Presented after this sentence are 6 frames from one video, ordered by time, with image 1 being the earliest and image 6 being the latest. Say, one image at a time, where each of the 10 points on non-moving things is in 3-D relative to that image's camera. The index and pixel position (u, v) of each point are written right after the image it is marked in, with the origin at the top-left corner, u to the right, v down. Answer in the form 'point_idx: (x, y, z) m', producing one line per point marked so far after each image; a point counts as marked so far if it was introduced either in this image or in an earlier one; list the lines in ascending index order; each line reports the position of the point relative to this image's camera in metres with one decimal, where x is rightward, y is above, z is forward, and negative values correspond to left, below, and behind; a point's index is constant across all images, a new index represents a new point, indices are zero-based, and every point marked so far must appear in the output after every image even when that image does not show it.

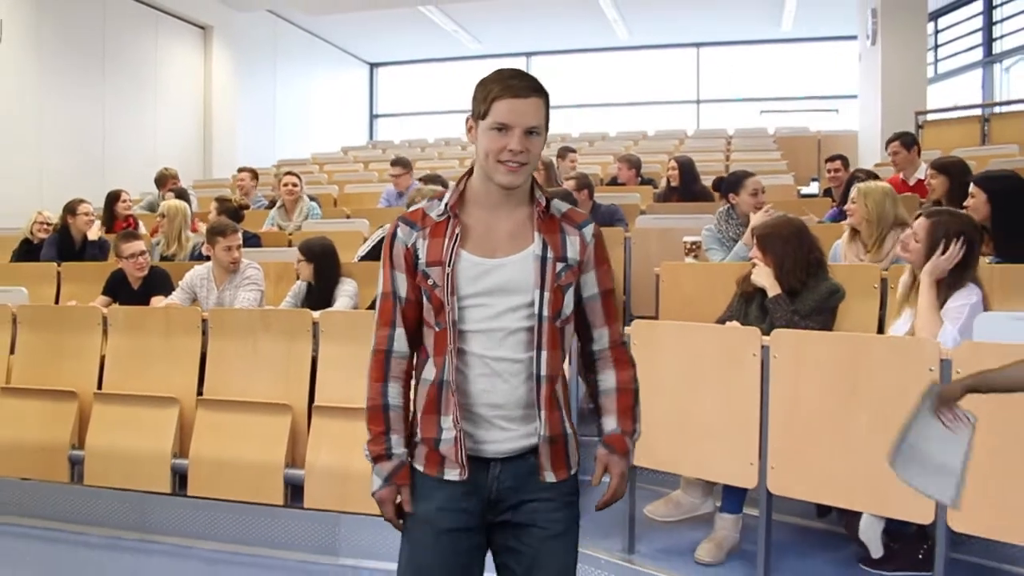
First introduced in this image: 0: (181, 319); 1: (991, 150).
0: (-1.3, -0.1, +3.1) m
1: (+3.0, +0.9, +5.1) m
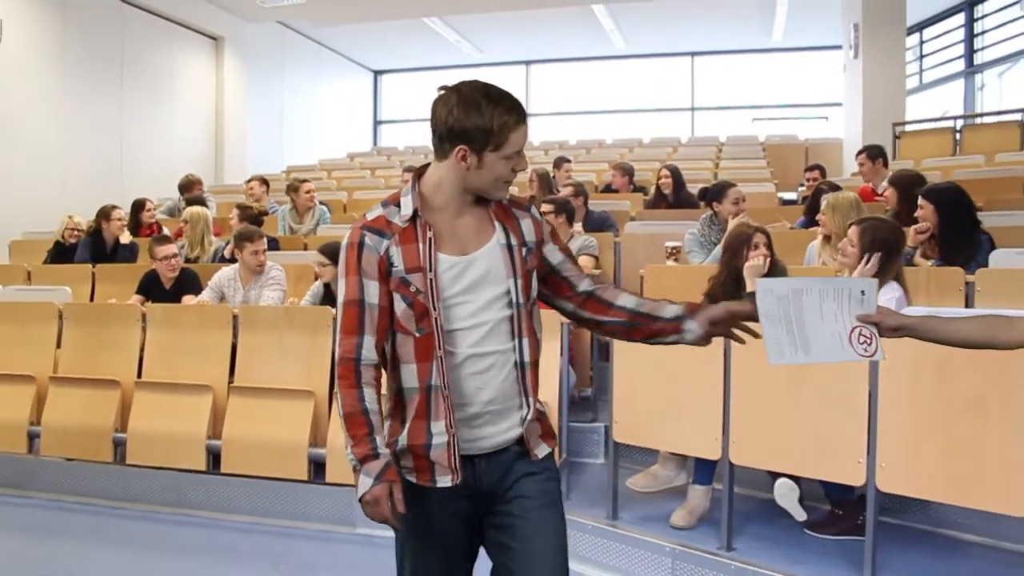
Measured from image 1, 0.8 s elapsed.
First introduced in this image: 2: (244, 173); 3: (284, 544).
0: (-1.3, -0.1, +3.4) m
1: (+3.0, +0.8, +5.4) m
2: (-3.4, +1.4, +10.3) m
3: (-0.9, -1.0, +3.1) m
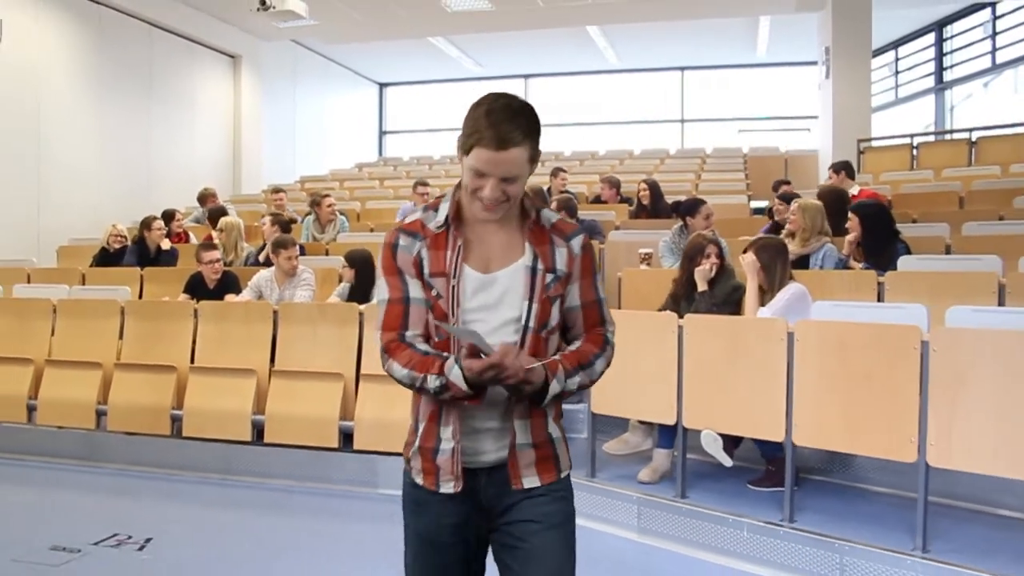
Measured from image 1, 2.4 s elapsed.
0: (-1.3, -0.1, +4.1) m
1: (+3.0, +0.8, +6.0) m
2: (-3.4, +1.4, +10.9) m
3: (-0.9, -1.0, +3.7) m
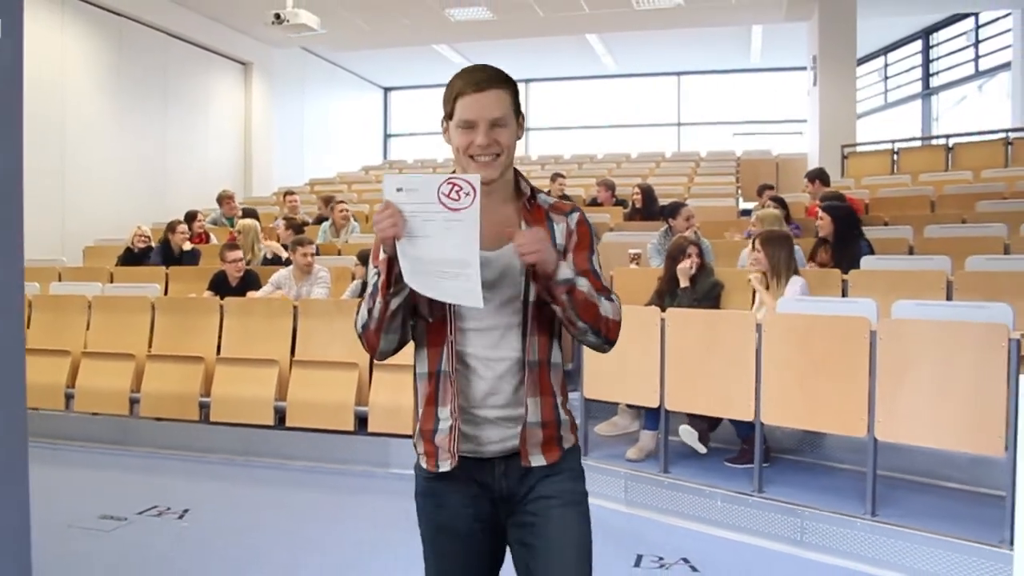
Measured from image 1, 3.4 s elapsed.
0: (-1.3, -0.1, +4.4) m
1: (+3.0, +0.8, +6.4) m
2: (-3.4, +1.4, +11.3) m
3: (-0.9, -1.0, +4.1) m
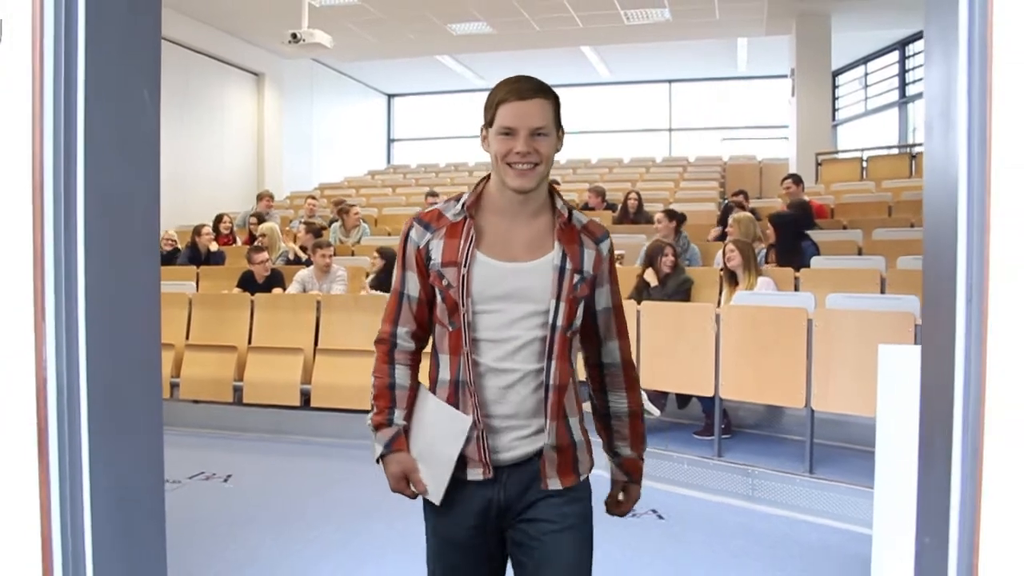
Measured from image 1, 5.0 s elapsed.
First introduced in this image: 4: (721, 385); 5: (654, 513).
0: (-1.3, -0.1, +5.0) m
1: (+3.0, +0.9, +7.0) m
2: (-3.4, +1.4, +11.9) m
3: (-0.9, -0.9, +4.6) m
4: (+1.0, -0.5, +3.8) m
5: (+0.6, -1.0, +3.5) m
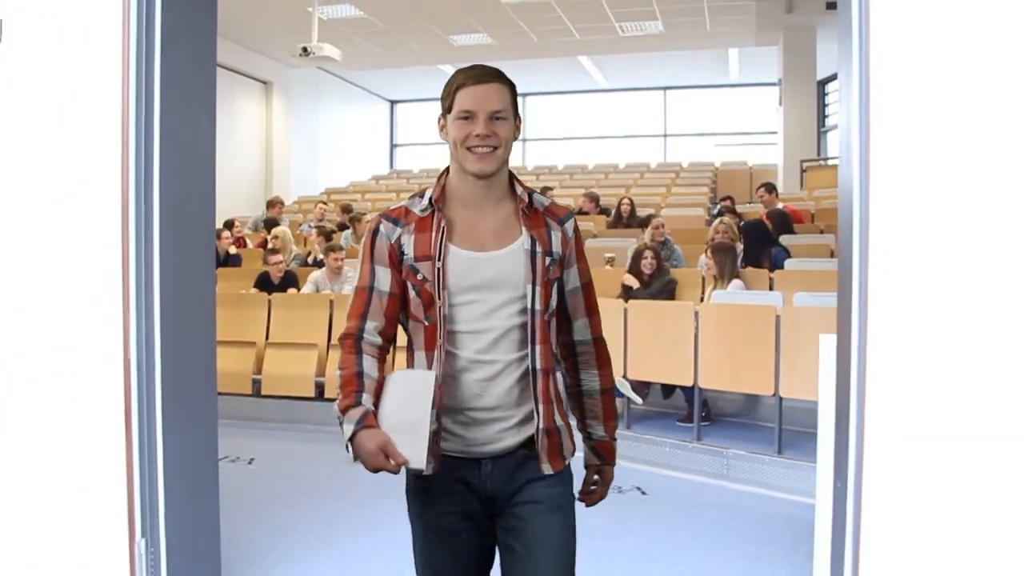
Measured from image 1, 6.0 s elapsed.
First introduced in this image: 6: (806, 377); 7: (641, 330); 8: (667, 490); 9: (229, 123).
0: (-1.3, -0.1, +5.4) m
1: (+3.0, +0.9, +7.4) m
2: (-3.4, +1.4, +12.3) m
3: (-0.9, -0.9, +5.0) m
4: (+1.0, -0.4, +4.1) m
5: (+0.6, -1.0, +3.9) m
6: (+1.4, -0.4, +3.7) m
7: (+0.7, -0.2, +4.4) m
8: (+0.7, -1.0, +3.9) m
9: (-3.9, +2.3, +11.0) m
